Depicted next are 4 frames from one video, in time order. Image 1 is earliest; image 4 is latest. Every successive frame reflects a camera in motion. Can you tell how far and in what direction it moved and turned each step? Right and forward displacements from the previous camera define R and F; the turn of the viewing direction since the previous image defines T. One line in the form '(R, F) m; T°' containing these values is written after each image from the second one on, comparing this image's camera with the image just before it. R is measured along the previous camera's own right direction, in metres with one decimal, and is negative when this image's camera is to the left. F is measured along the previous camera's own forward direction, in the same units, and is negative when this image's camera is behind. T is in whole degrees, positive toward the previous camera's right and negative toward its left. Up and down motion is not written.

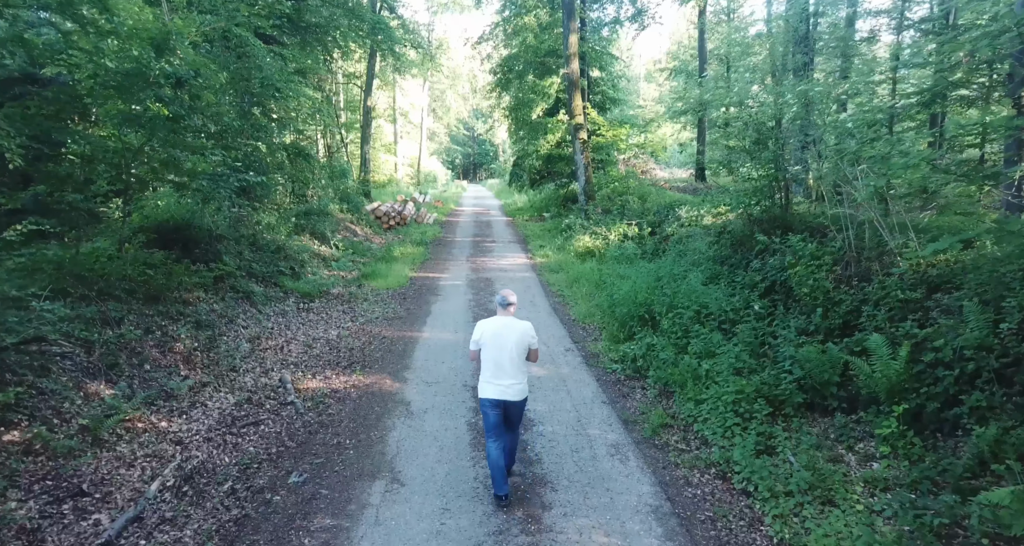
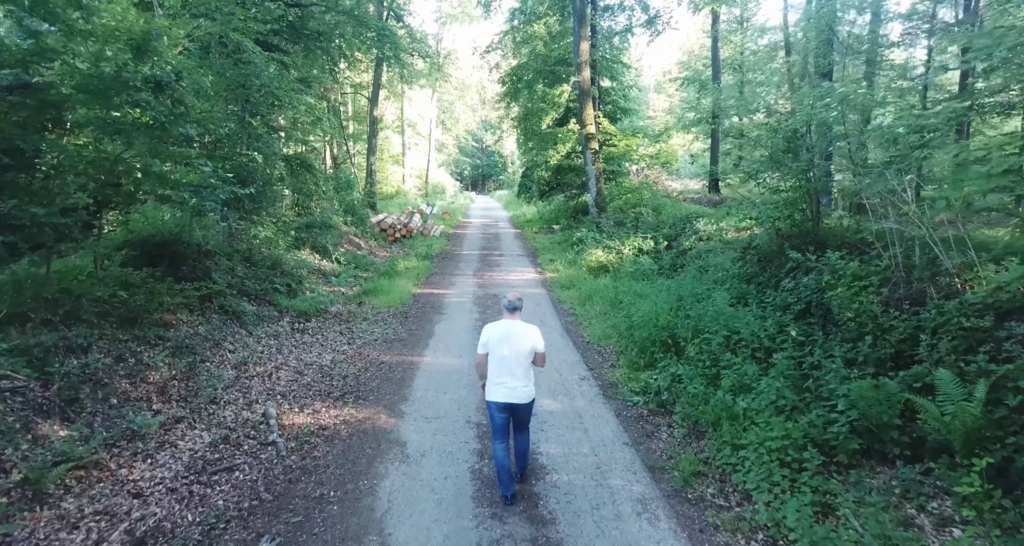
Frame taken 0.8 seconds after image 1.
(0.0, +0.8) m; -1°
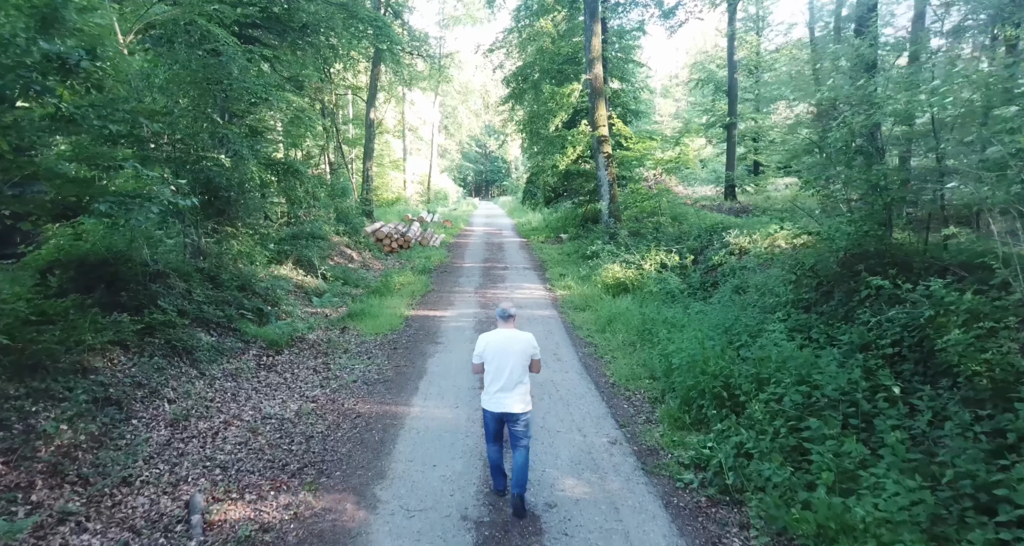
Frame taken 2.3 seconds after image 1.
(-0.1, +1.8) m; 0°
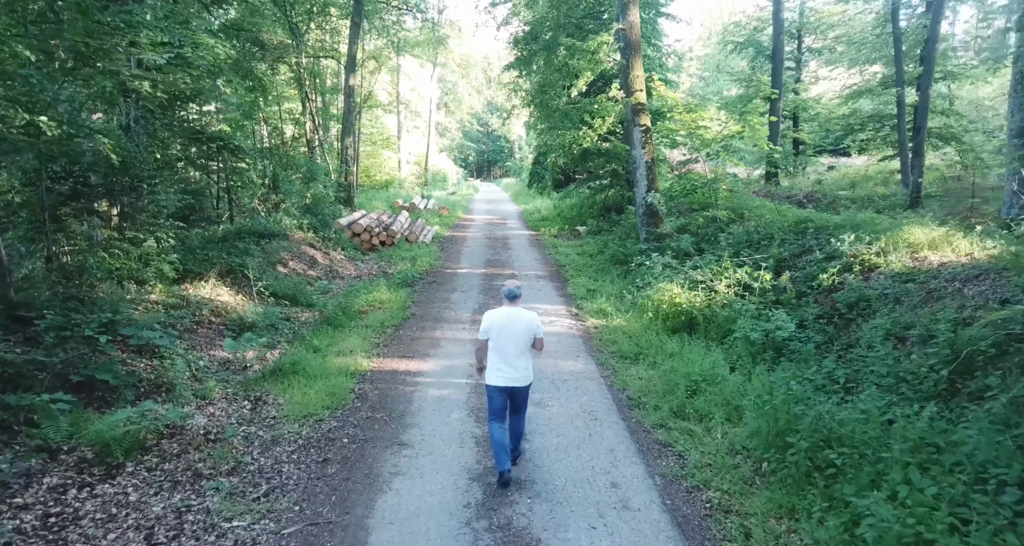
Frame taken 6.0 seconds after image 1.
(-0.2, +4.7) m; 0°
